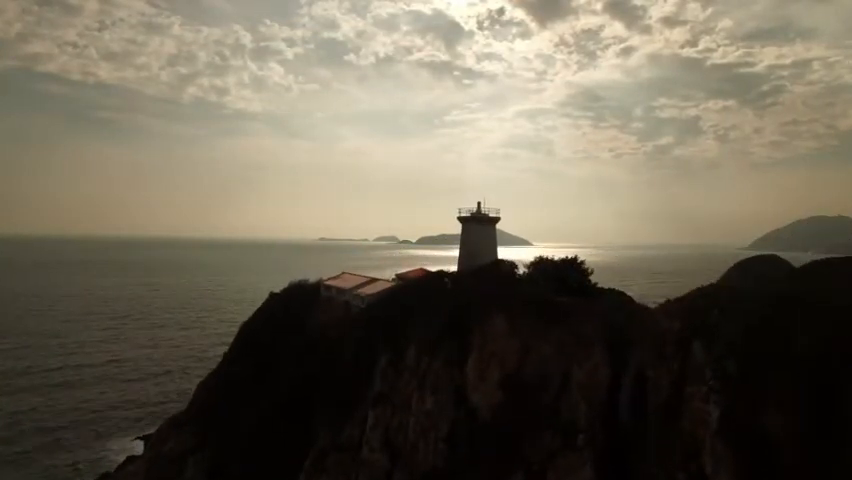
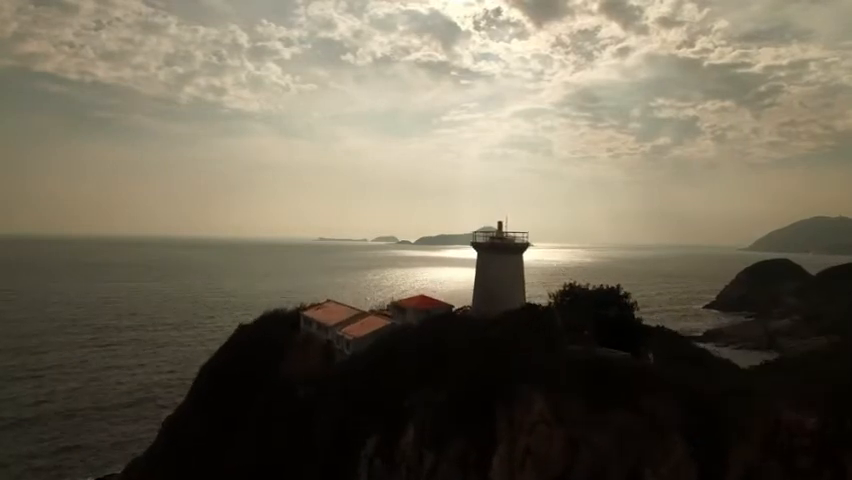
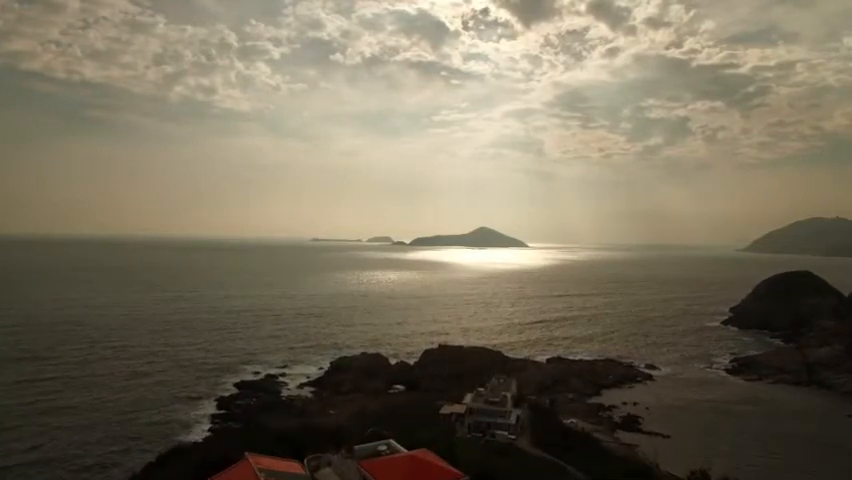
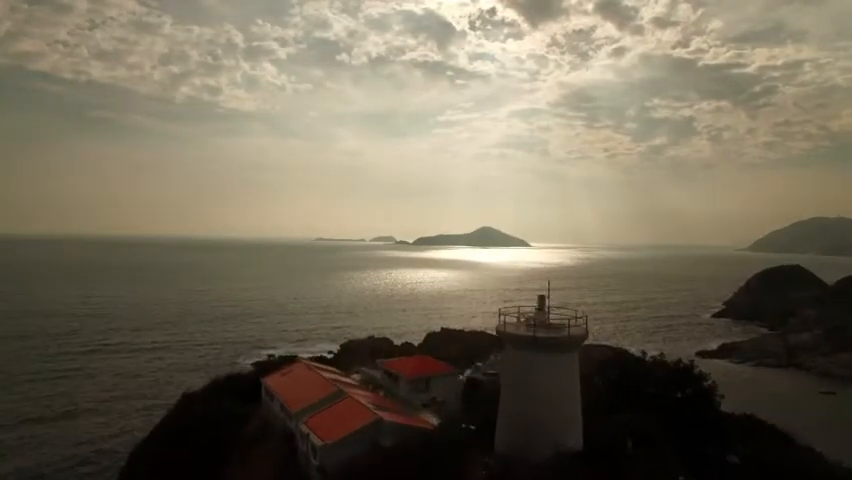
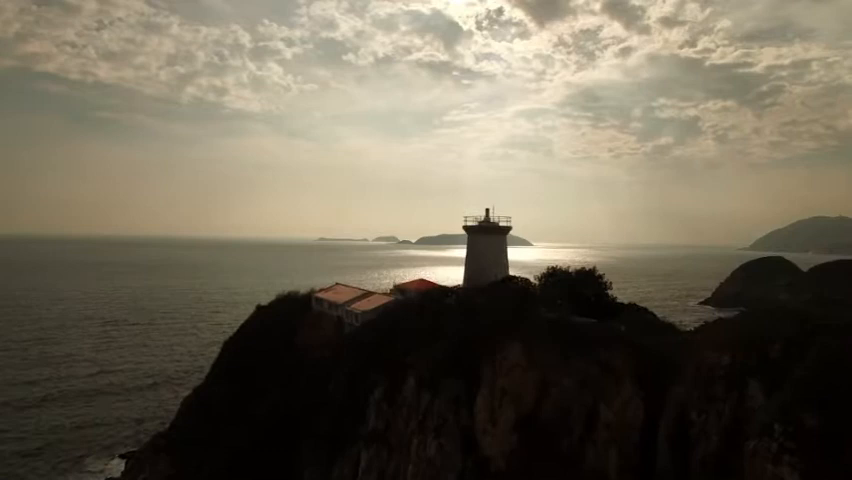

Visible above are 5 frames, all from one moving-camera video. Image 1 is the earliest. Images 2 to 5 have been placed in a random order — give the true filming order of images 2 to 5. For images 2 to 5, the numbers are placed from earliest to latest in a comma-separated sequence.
5, 2, 4, 3
